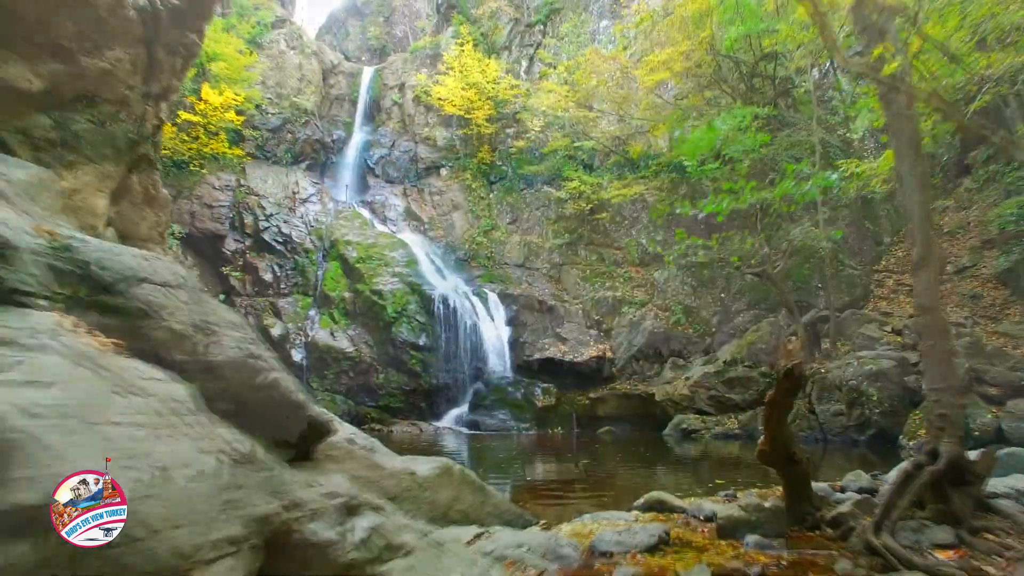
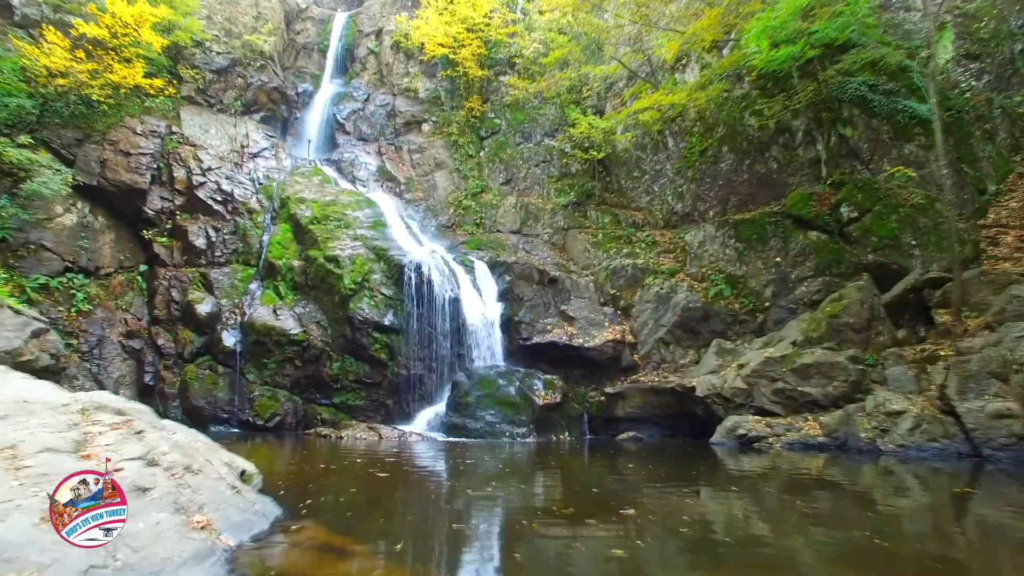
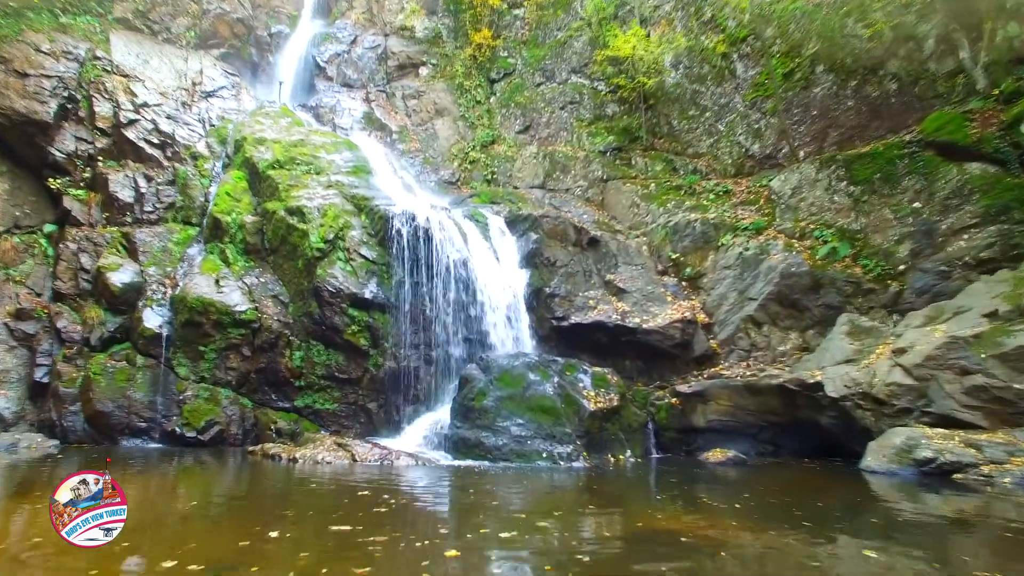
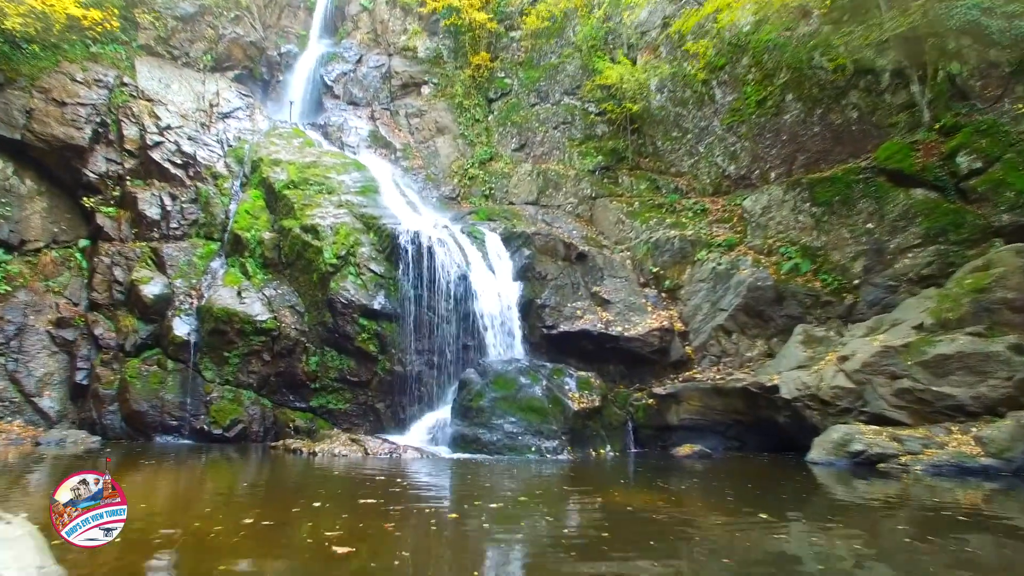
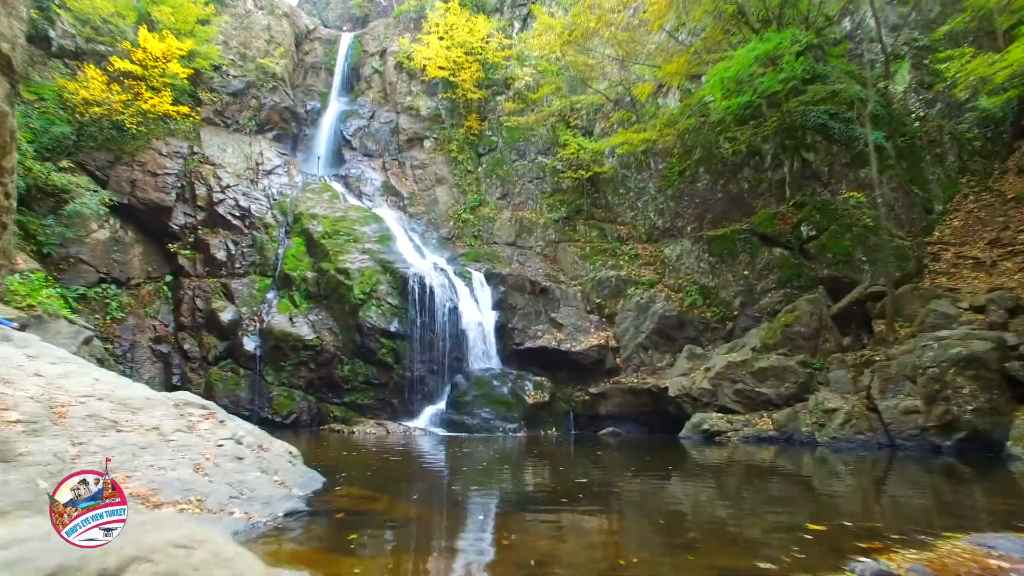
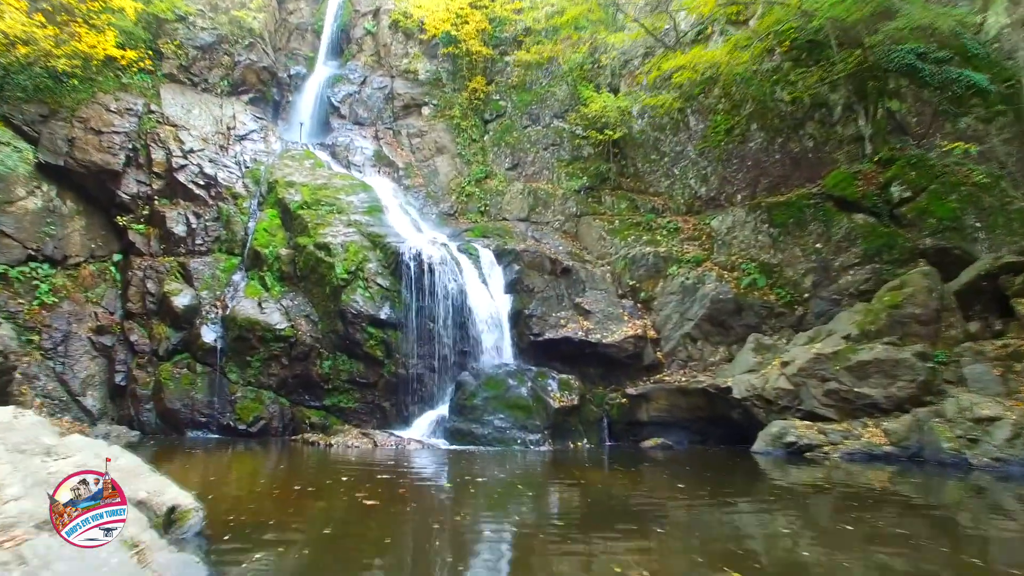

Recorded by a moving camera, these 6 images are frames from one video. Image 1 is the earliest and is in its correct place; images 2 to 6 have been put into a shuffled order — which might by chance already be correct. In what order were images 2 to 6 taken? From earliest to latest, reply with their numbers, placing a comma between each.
5, 2, 6, 4, 3
